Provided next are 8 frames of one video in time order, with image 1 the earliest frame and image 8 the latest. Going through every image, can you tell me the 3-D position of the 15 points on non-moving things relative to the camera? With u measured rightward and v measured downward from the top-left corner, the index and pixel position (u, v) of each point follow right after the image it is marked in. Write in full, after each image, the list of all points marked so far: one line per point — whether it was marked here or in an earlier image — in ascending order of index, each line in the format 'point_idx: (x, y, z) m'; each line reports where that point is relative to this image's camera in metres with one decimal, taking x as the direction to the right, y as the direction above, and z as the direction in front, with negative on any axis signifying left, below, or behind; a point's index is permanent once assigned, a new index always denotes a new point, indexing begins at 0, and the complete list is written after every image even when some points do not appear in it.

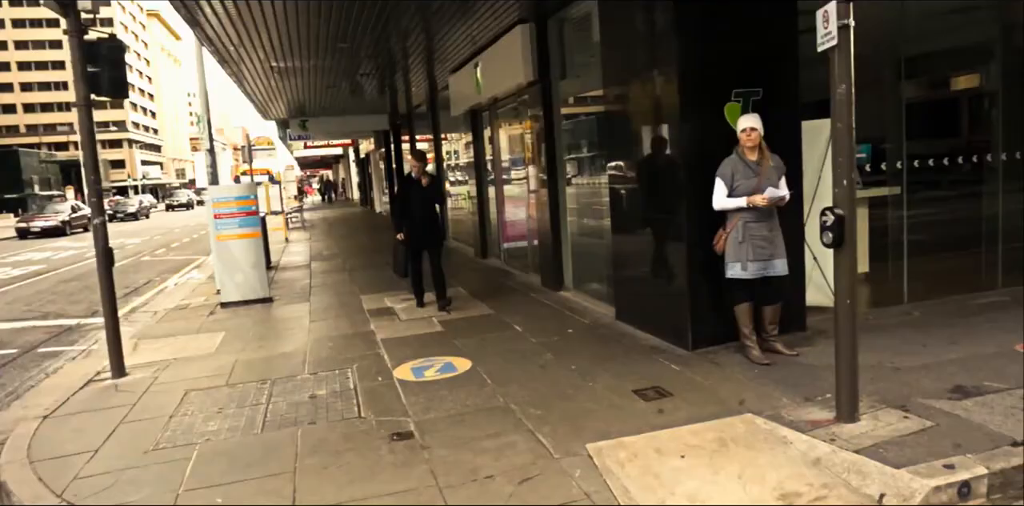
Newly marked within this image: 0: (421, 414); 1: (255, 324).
0: (-0.7, -1.2, +5.4) m
1: (-3.5, -0.9, +9.5) m
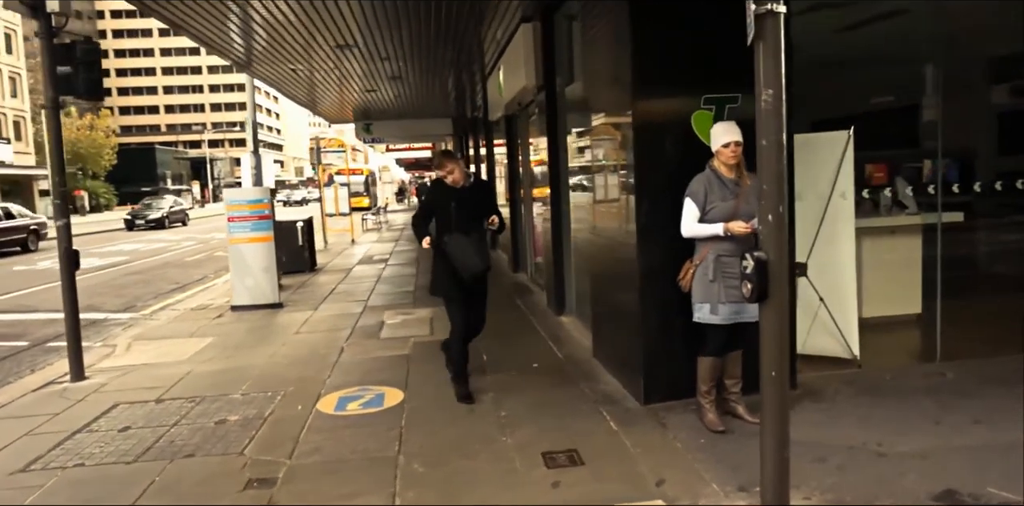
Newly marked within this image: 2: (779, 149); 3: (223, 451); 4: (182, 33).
0: (-1.4, -1.4, +4.8) m
1: (-3.5, -1.0, +9.3) m
2: (+1.3, +0.5, +3.3) m
3: (-2.0, -1.4, +4.9) m
4: (-5.0, +3.3, +10.6) m
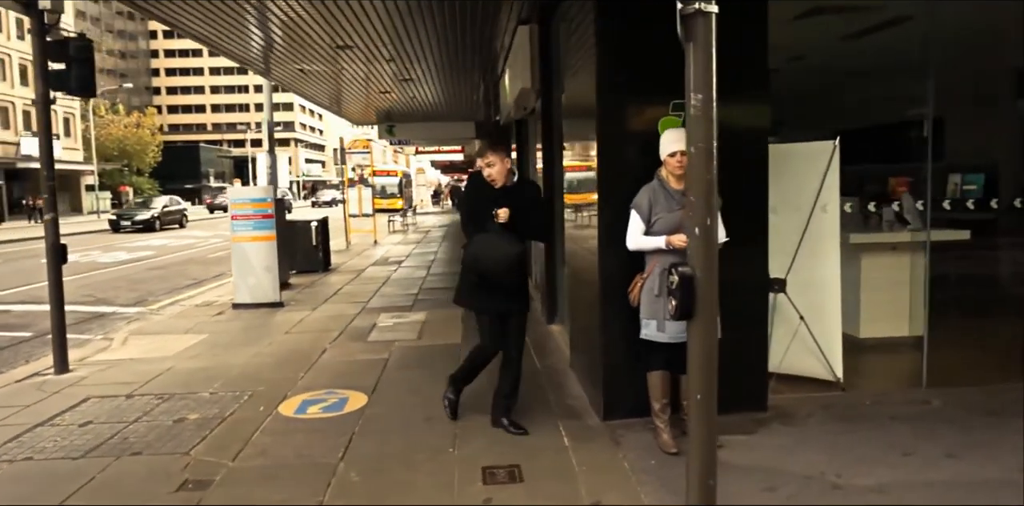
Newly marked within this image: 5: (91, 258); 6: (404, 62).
0: (-1.8, -1.4, +4.7) m
1: (-3.6, -1.0, +9.3) m
2: (+0.9, +0.4, +3.1) m
3: (-2.4, -1.4, +4.9) m
4: (-4.9, +3.3, +10.8) m
5: (-10.7, -0.2, +17.7) m
6: (-2.1, +3.6, +13.6) m
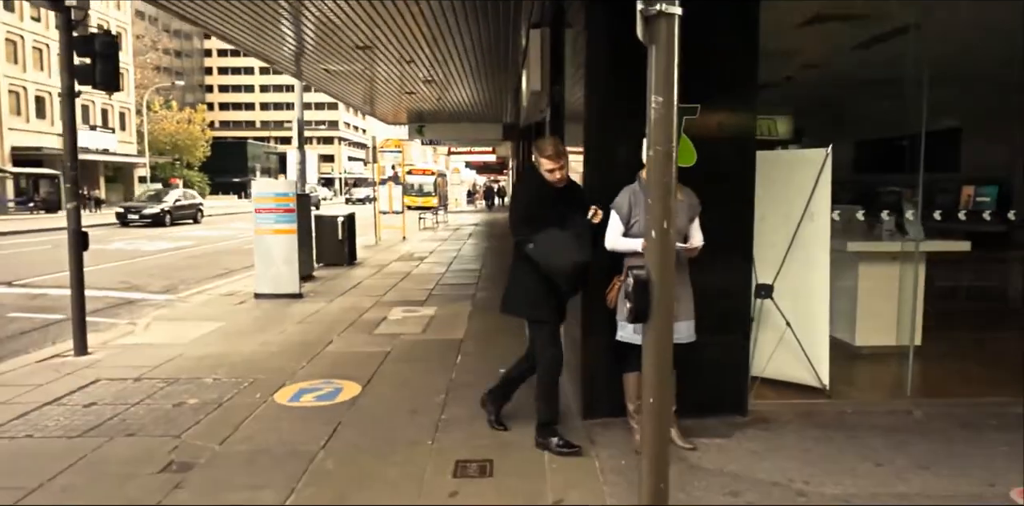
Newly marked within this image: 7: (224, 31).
0: (-1.9, -1.3, +4.9) m
1: (-3.4, -0.9, +9.5) m
2: (+0.7, +0.4, +3.1) m
3: (-2.5, -1.3, +5.1) m
4: (-4.6, +3.5, +11.1) m
5: (-10.0, +0.1, +18.3) m
6: (-1.6, +3.7, +13.8) m
7: (-4.4, +3.4, +10.7) m
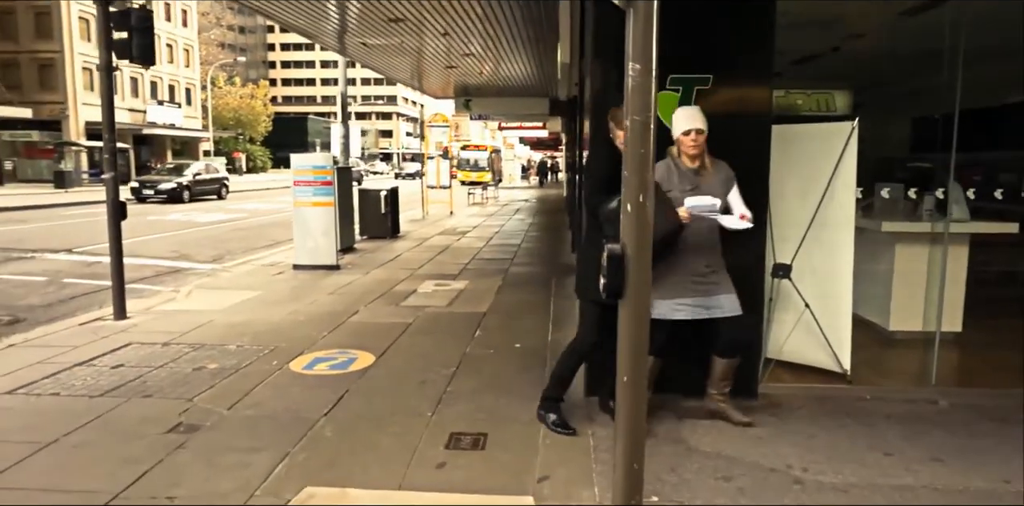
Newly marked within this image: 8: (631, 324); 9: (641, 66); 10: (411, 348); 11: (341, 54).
0: (-1.9, -1.1, +5.0) m
1: (-3.0, -0.5, +9.8) m
2: (+0.6, +0.5, +3.0) m
3: (-2.5, -1.1, +5.3) m
4: (-4.0, +4.0, +11.2) m
5: (-8.9, +0.9, +19.0) m
6: (-0.8, +4.2, +13.7) m
7: (-3.8, +3.9, +10.8) m
8: (+0.5, -0.3, +3.1) m
9: (+0.6, +0.8, +3.0) m
10: (-0.9, -0.9, +6.4) m
11: (-3.6, +4.2, +14.7) m
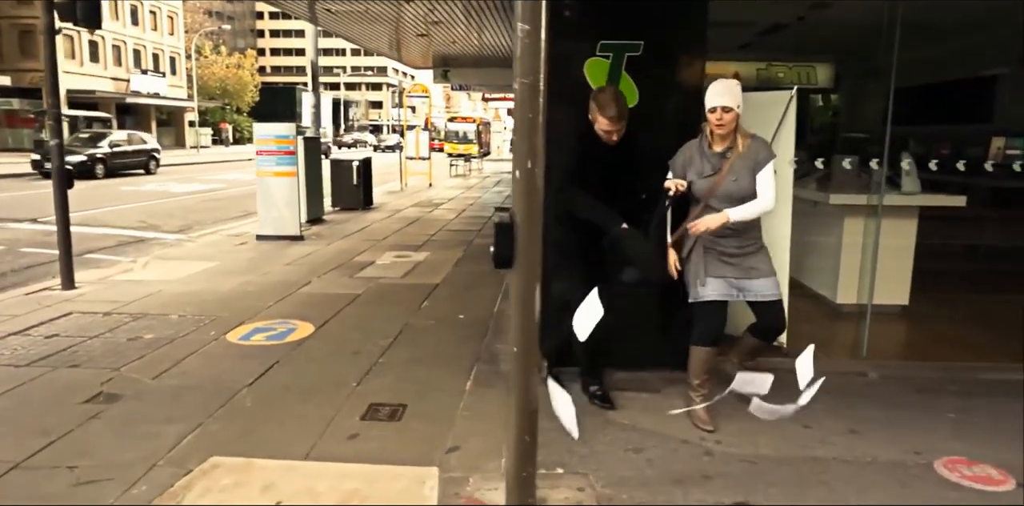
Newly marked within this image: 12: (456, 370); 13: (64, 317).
0: (-2.4, -0.9, +4.9) m
1: (-3.6, -0.1, +9.7) m
2: (+0.1, +0.7, +2.9) m
3: (-3.0, -0.8, +5.2) m
4: (-4.5, +4.4, +11.0) m
5: (-9.5, +1.7, +18.8) m
6: (-1.3, +4.7, +13.4) m
7: (-4.3, +4.3, +10.6) m
8: (0.0, -0.2, +3.0) m
9: (+0.1, +0.9, +2.9) m
10: (-1.4, -0.6, +6.4) m
11: (-4.1, +4.8, +14.4) m
12: (-0.4, -0.8, +5.0) m
13: (-4.1, -0.6, +6.5) m
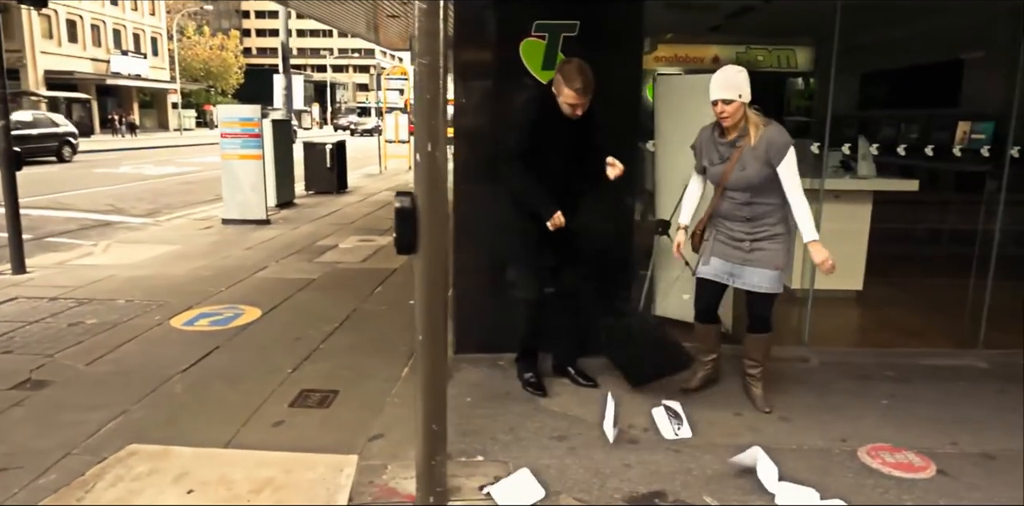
0: (-2.9, -0.8, +4.9) m
1: (-4.0, +0.1, +9.6) m
2: (-0.3, +0.7, +2.8) m
3: (-3.4, -0.7, +5.1) m
4: (-5.0, +4.7, +10.8) m
5: (-10.0, +2.2, +18.6) m
6: (-1.8, +5.0, +13.2) m
7: (-4.8, +4.6, +10.4) m
8: (-0.4, -0.1, +3.0) m
9: (-0.3, +1.0, +2.8) m
10: (-1.9, -0.5, +6.3) m
11: (-4.6, +5.1, +14.2) m
12: (-0.8, -0.7, +5.0) m
13: (-4.6, -0.4, +6.4) m
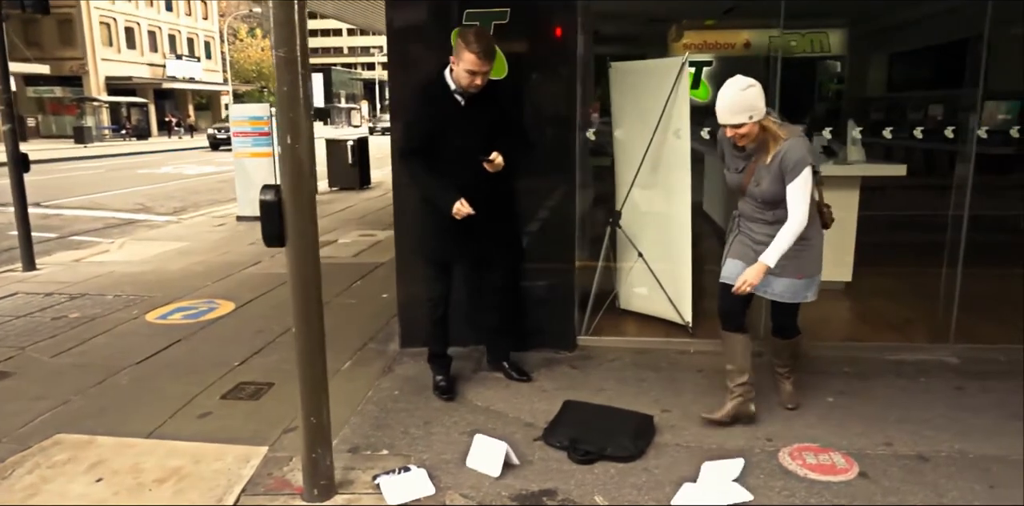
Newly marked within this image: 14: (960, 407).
0: (-3.2, -0.8, +5.1) m
1: (-4.0, +0.2, +9.8) m
2: (-0.9, +0.7, +2.8) m
3: (-3.8, -0.7, +5.4) m
4: (-4.9, +4.7, +11.1) m
5: (-9.3, +2.3, +19.3) m
6: (-1.6, +5.2, +13.2) m
7: (-4.8, +4.6, +10.6) m
8: (-0.9, -0.1, +3.0) m
9: (-0.9, +1.0, +2.8) m
10: (-2.1, -0.4, +6.4) m
11: (-4.3, +5.2, +14.5) m
12: (-1.2, -0.7, +5.0) m
13: (-4.8, -0.4, +6.7) m
14: (+2.5, -0.9, +3.9) m
